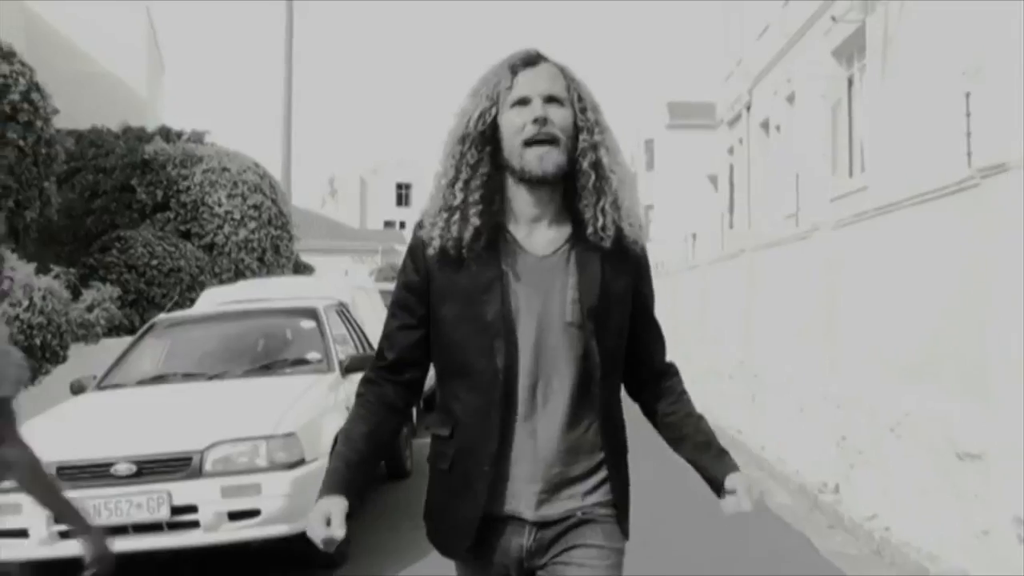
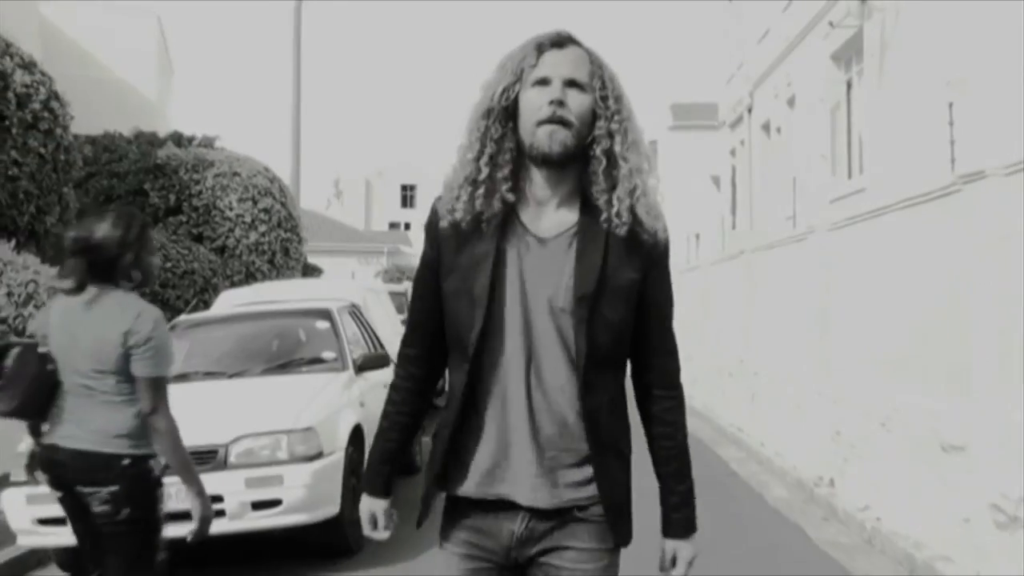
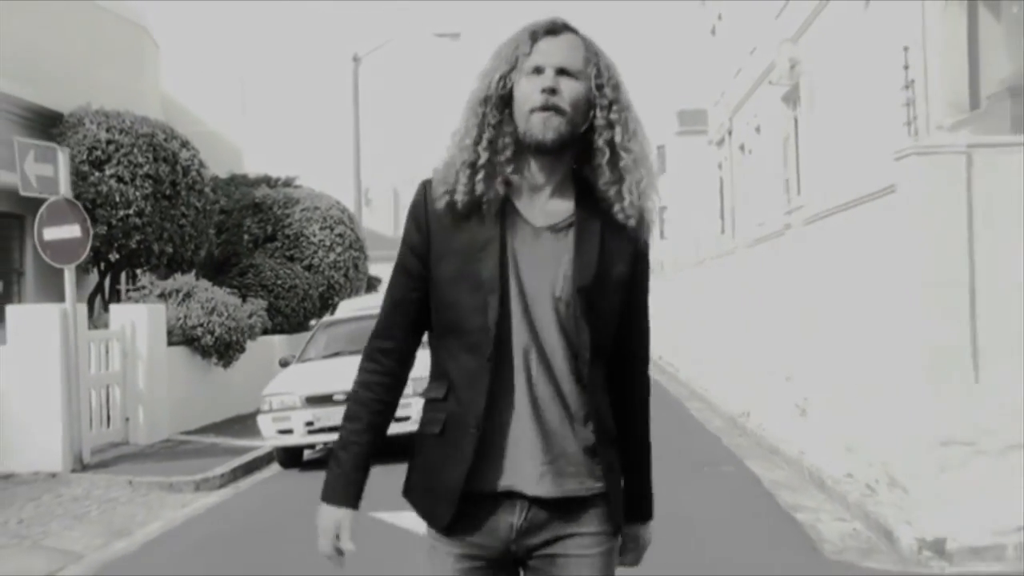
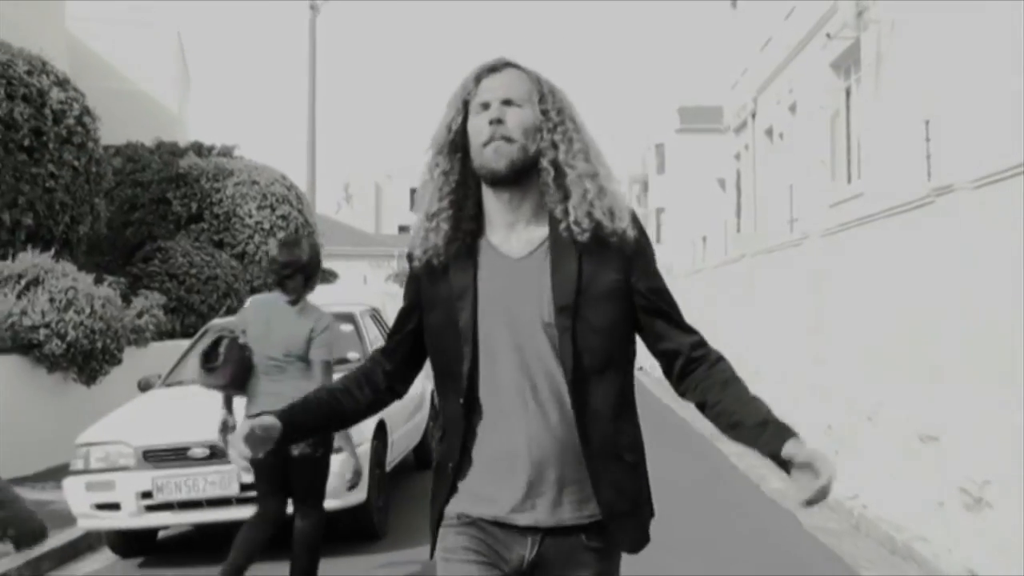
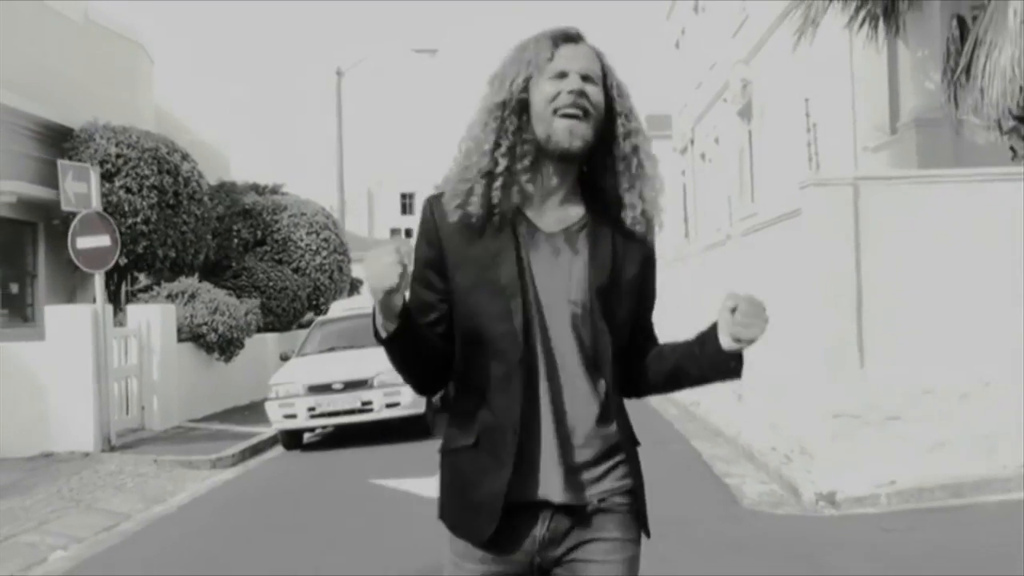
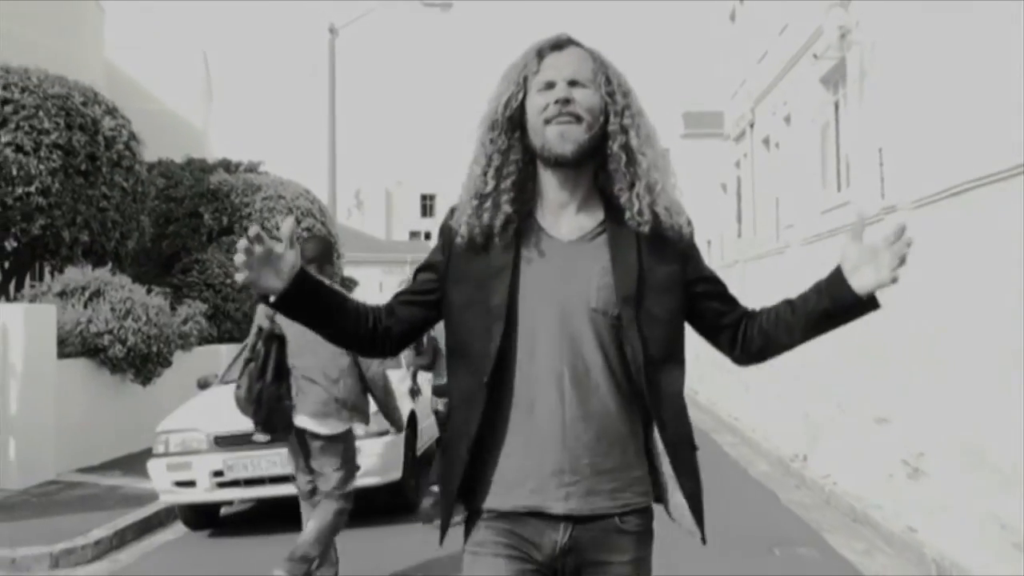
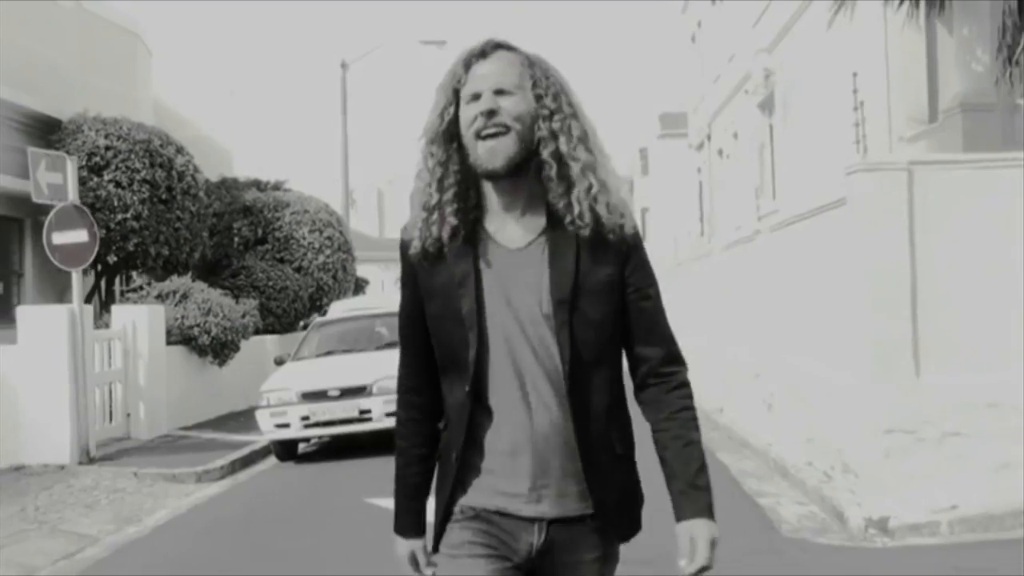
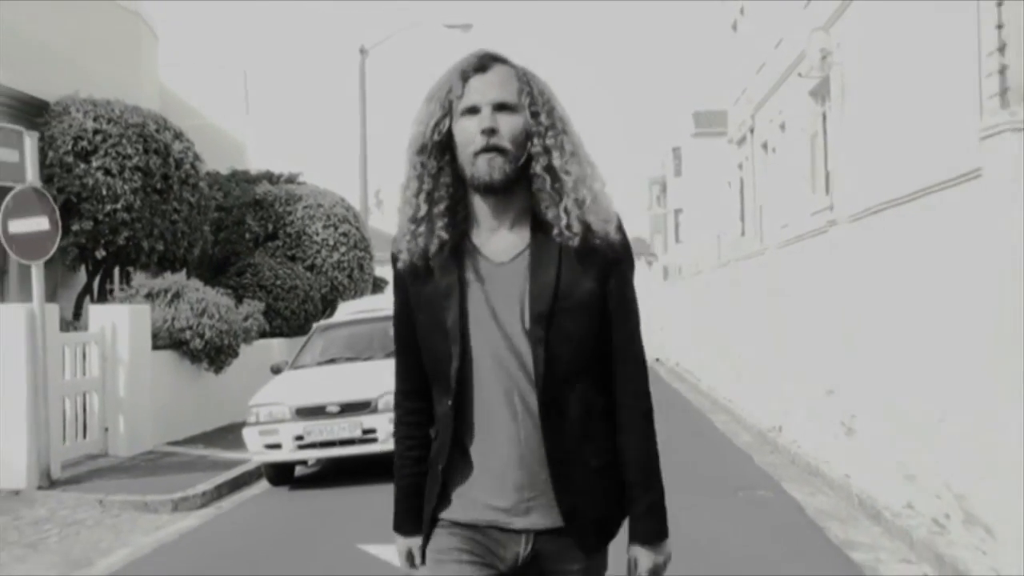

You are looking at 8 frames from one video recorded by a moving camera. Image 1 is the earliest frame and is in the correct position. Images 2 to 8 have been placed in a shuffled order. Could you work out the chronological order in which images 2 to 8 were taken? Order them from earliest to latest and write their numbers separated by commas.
2, 4, 6, 8, 3, 7, 5
